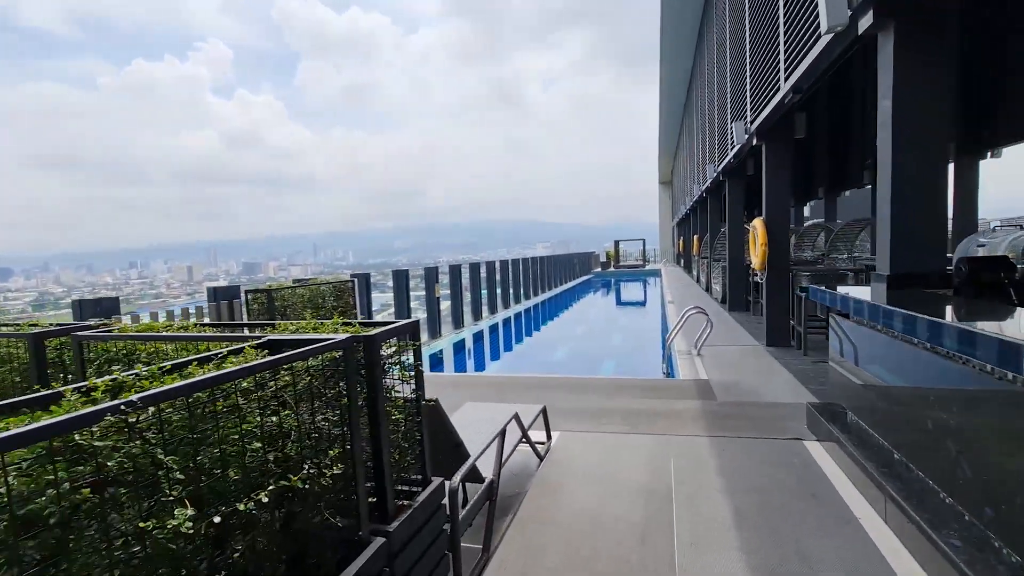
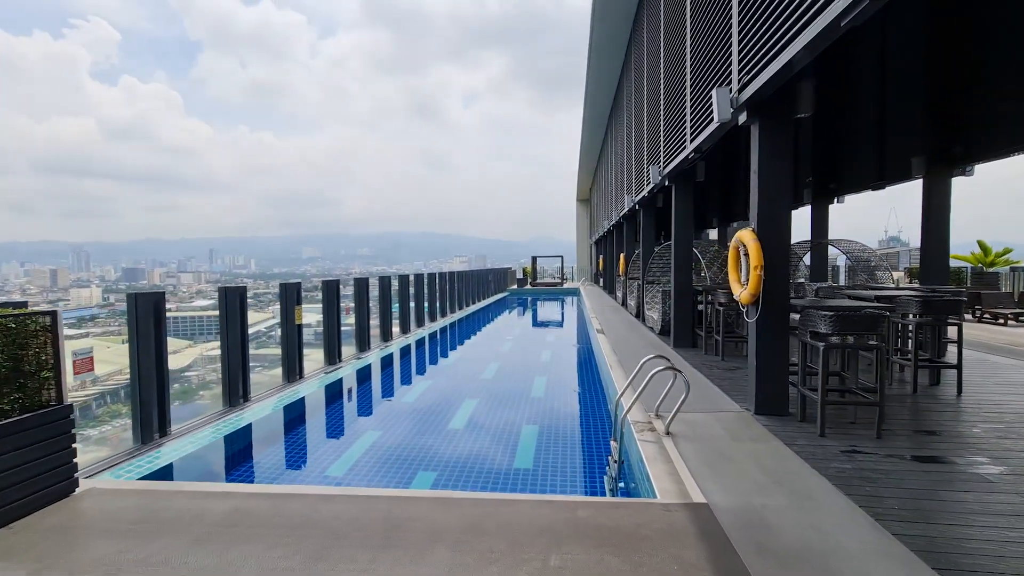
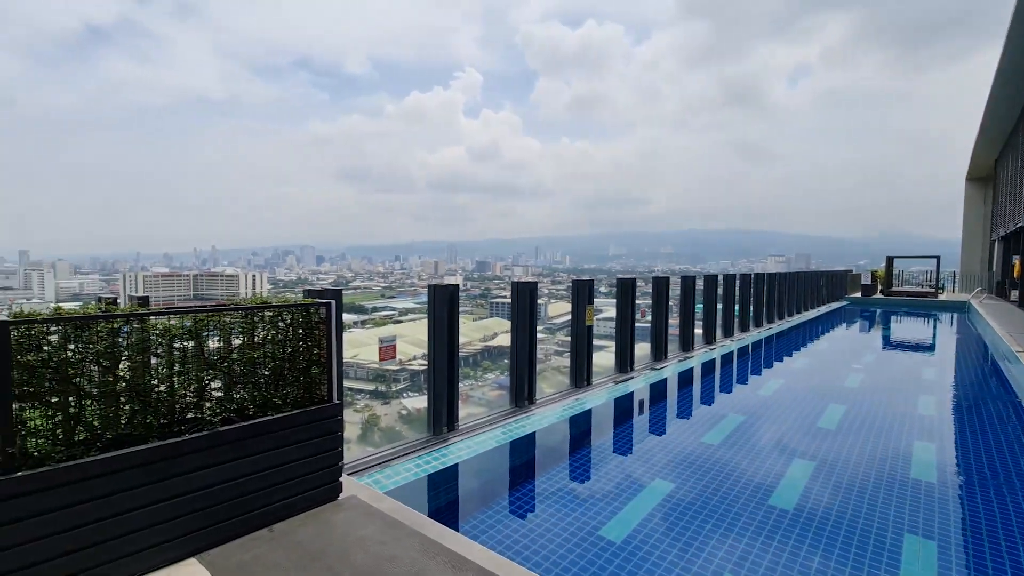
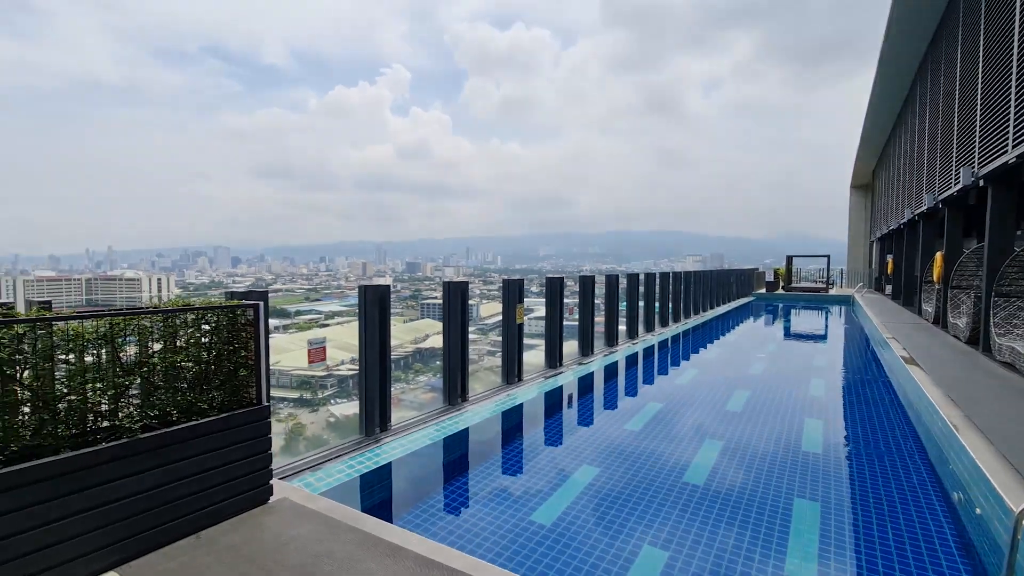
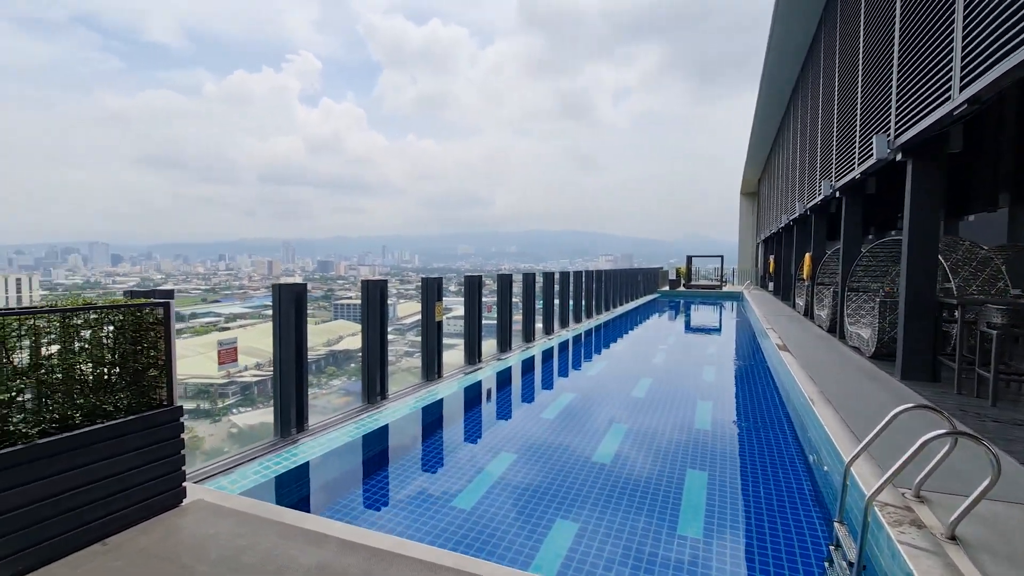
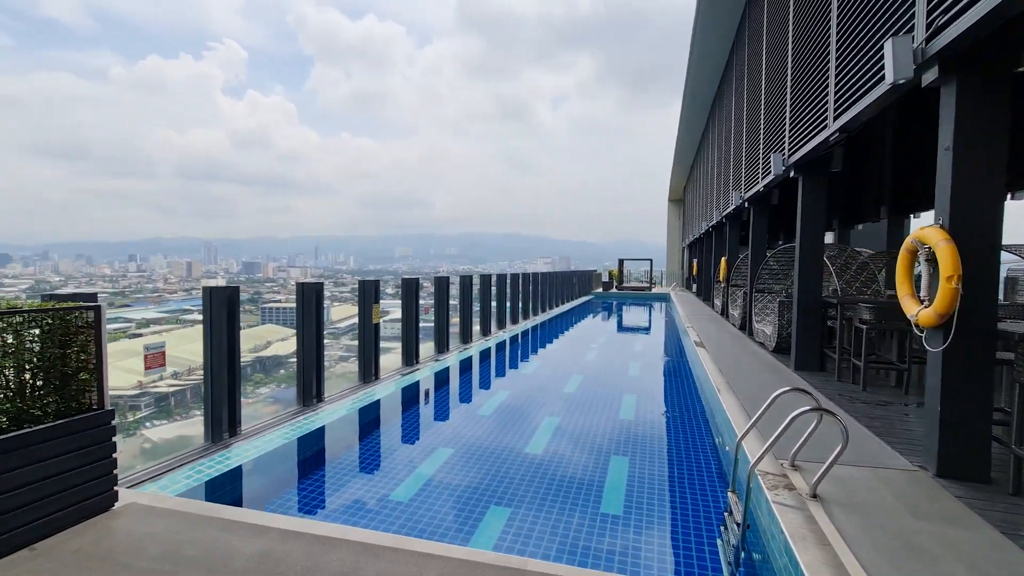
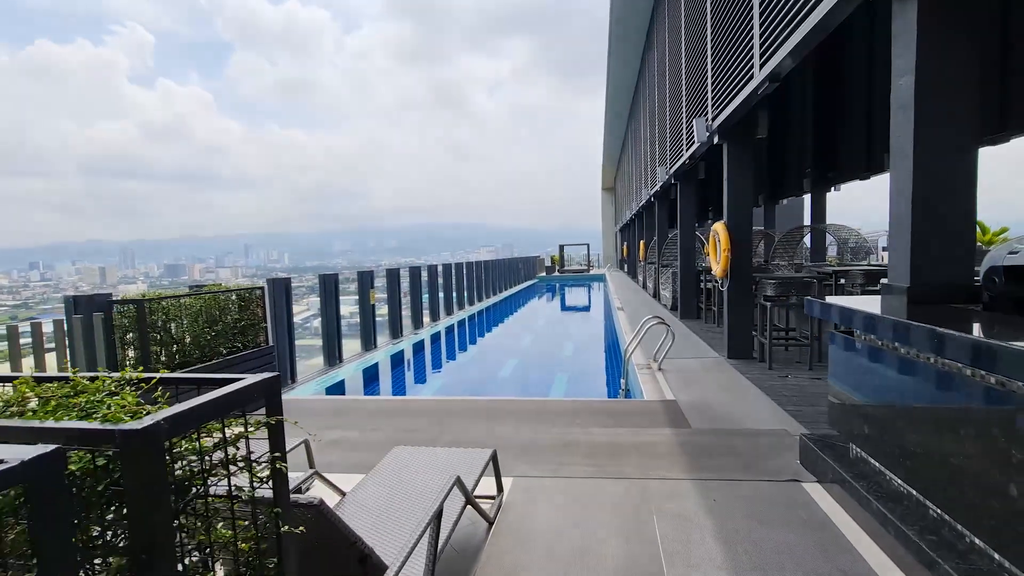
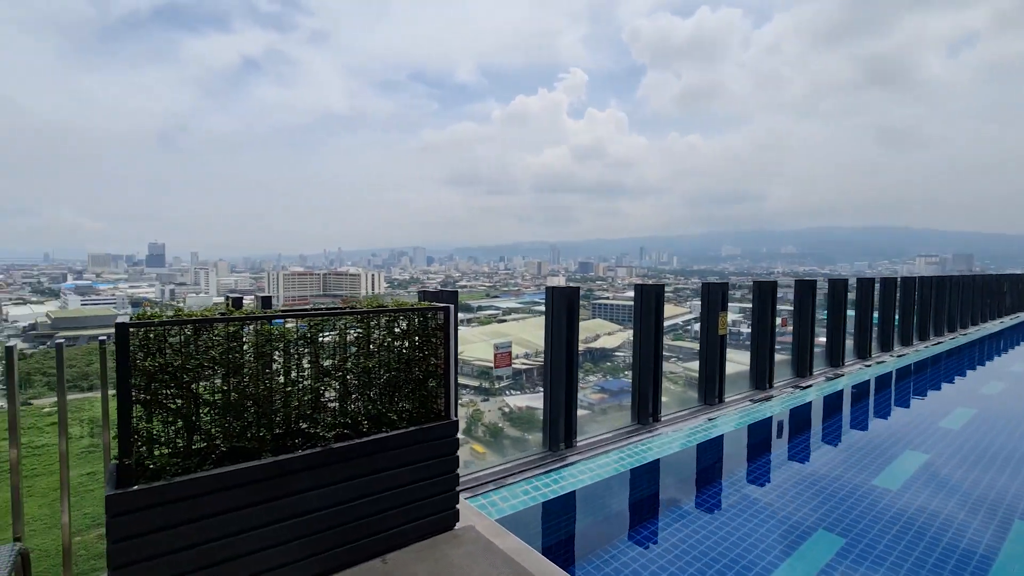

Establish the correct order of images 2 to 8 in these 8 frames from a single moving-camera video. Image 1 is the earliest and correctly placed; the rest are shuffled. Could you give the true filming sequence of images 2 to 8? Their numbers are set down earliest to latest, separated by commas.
7, 2, 6, 5, 4, 3, 8
